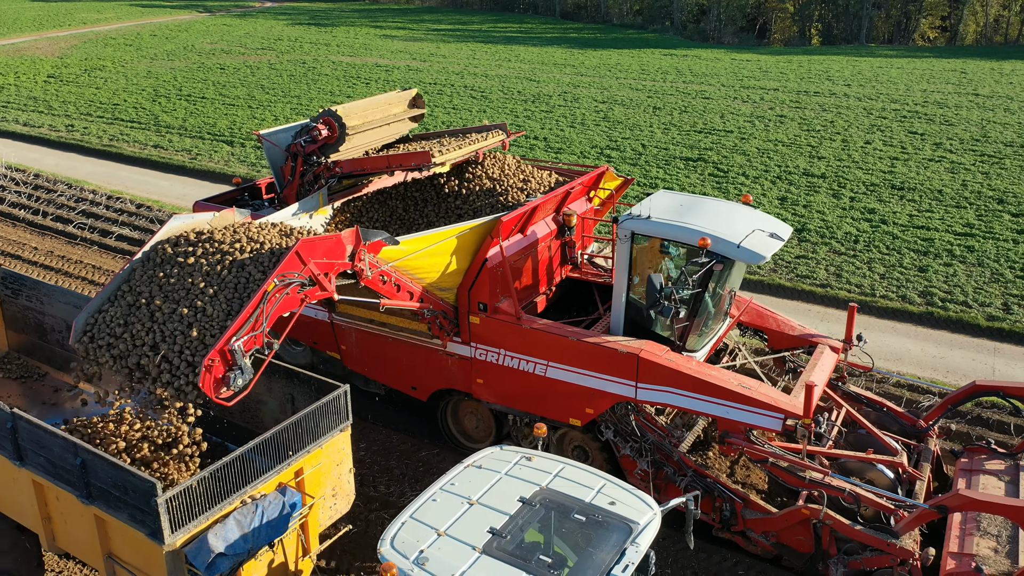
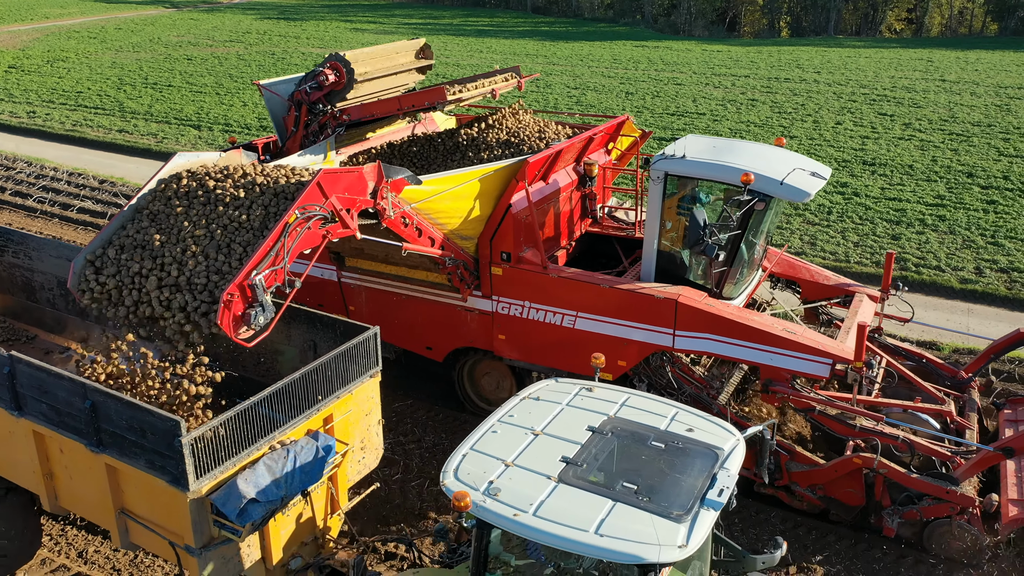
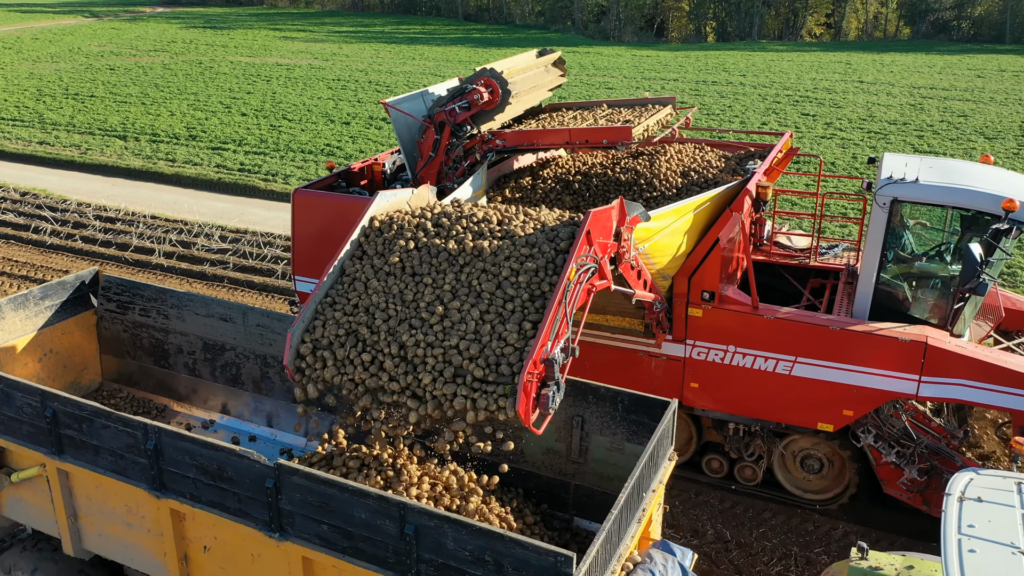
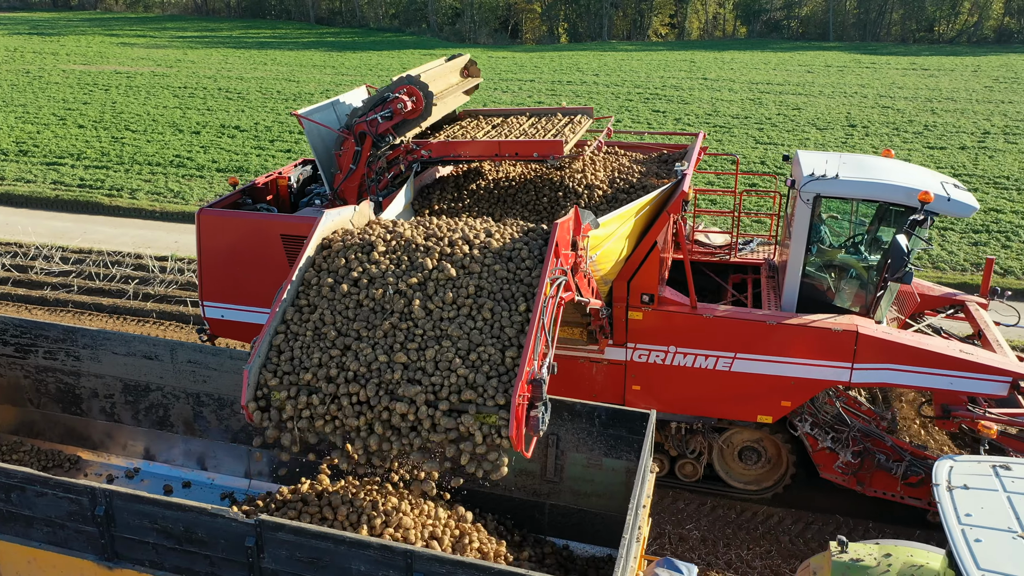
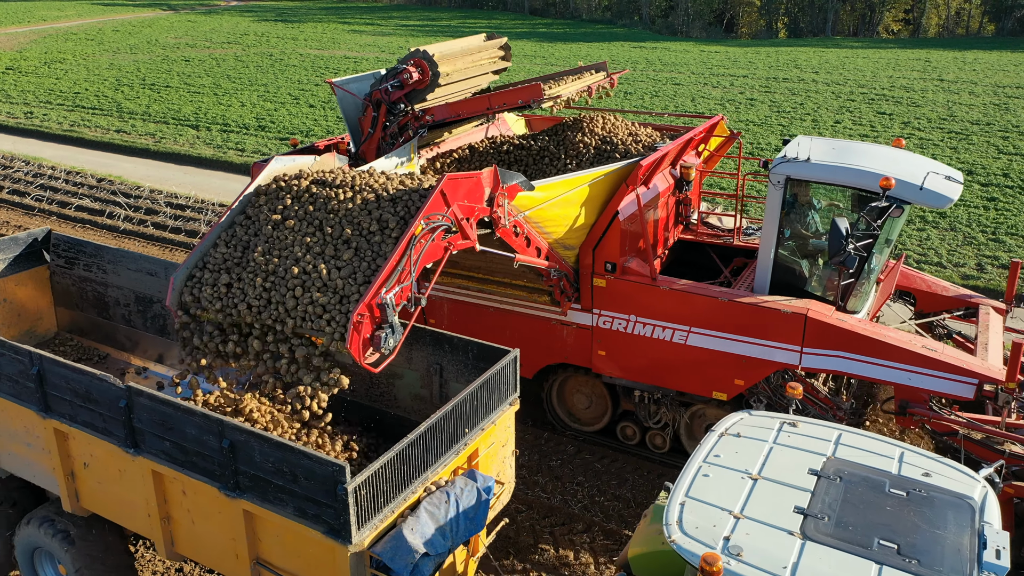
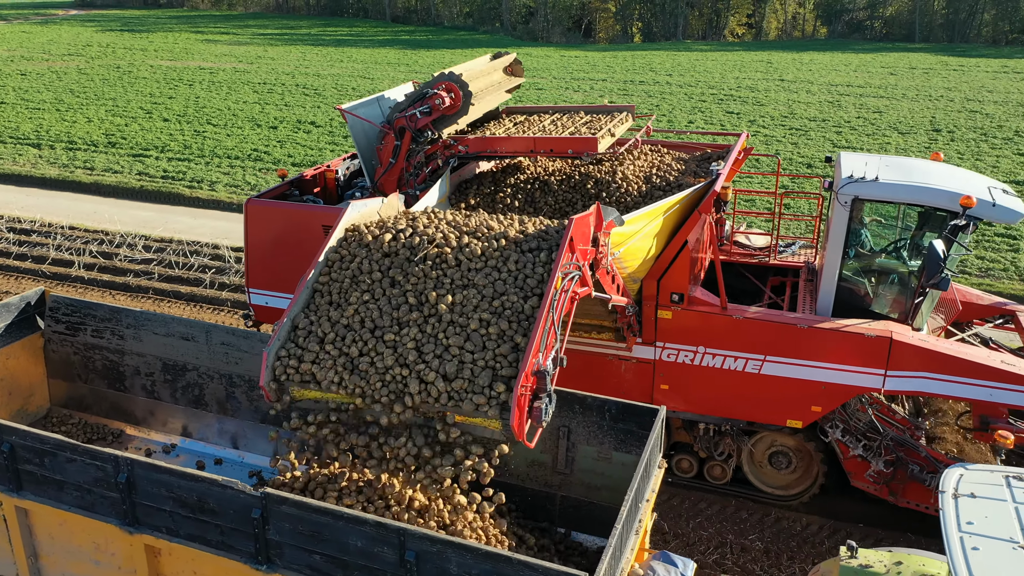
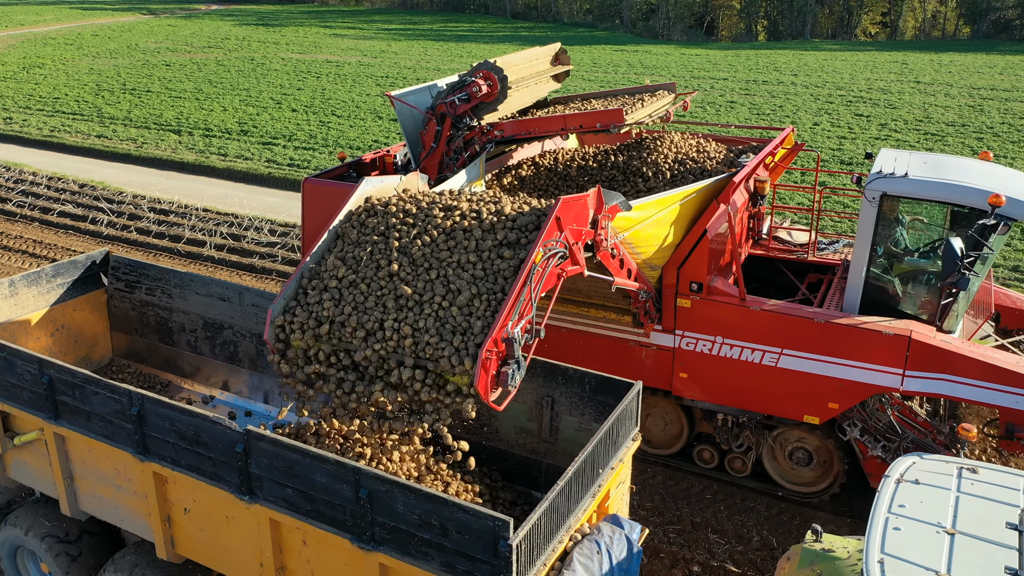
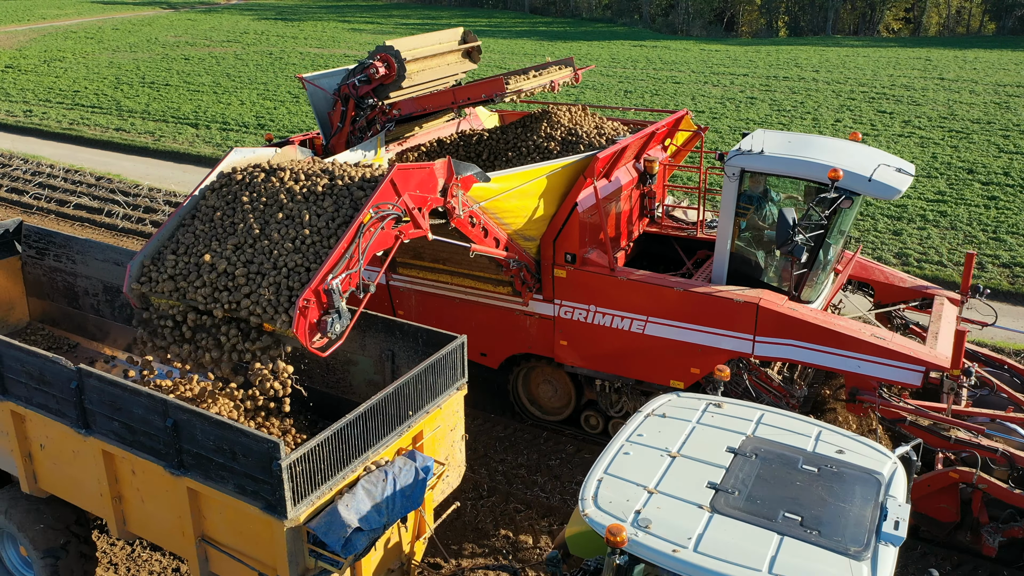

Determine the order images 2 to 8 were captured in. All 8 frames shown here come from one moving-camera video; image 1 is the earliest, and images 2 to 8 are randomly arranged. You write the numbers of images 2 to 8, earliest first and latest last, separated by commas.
2, 8, 5, 7, 3, 6, 4
